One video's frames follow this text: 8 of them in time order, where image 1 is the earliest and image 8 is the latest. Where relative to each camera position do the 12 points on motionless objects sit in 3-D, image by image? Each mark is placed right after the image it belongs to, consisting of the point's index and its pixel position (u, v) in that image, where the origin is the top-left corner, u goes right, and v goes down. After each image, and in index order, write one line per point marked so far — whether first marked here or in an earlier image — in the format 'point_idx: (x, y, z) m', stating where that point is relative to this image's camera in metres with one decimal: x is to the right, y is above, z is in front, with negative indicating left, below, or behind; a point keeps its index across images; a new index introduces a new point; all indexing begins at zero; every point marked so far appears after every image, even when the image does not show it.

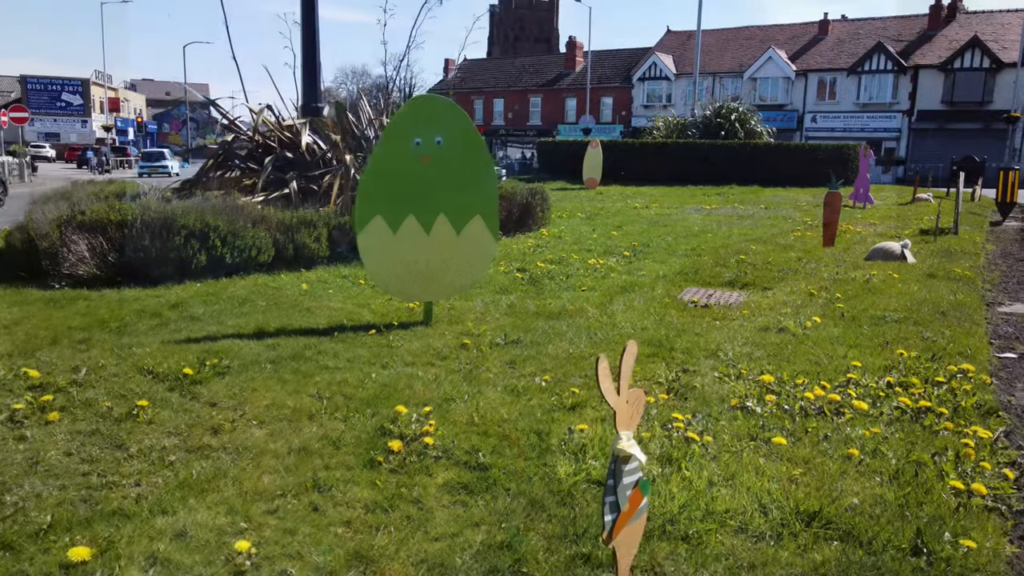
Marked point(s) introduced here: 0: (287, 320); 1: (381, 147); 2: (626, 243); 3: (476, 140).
0: (-1.7, -0.2, +5.9) m
1: (-0.9, +1.0, +5.8) m
2: (+1.5, +0.6, +10.6) m
3: (-0.3, +1.1, +6.0) m
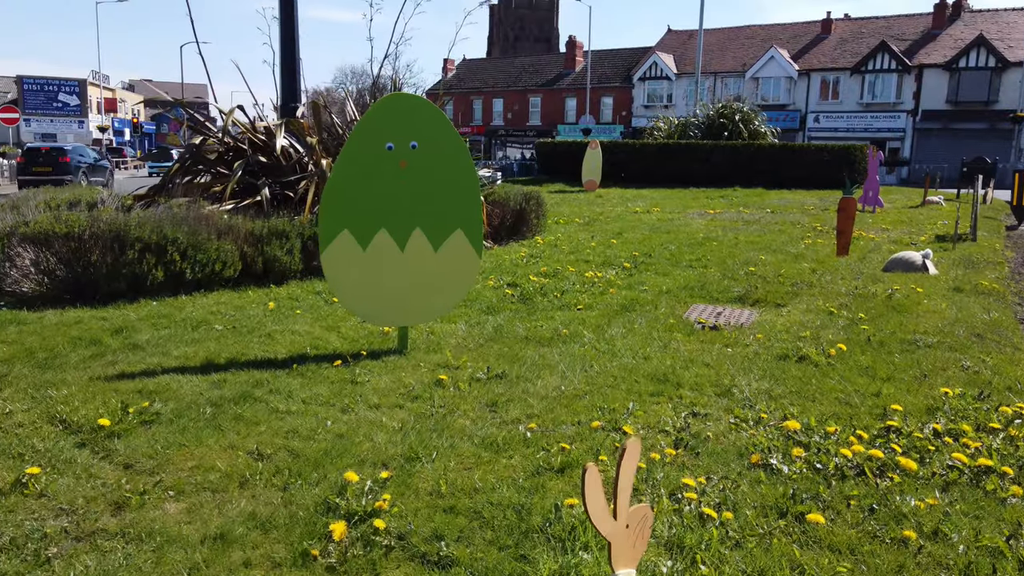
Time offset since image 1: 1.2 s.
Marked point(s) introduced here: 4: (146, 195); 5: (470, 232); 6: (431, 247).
0: (-1.8, -0.4, +5.3) m
1: (-1.0, +0.9, +5.1) m
2: (+1.4, +0.4, +9.9) m
3: (-0.4, +0.9, +5.3) m
4: (-3.9, +1.0, +8.4) m
5: (-0.3, +0.4, +5.4) m
6: (-0.5, +0.3, +5.3) m
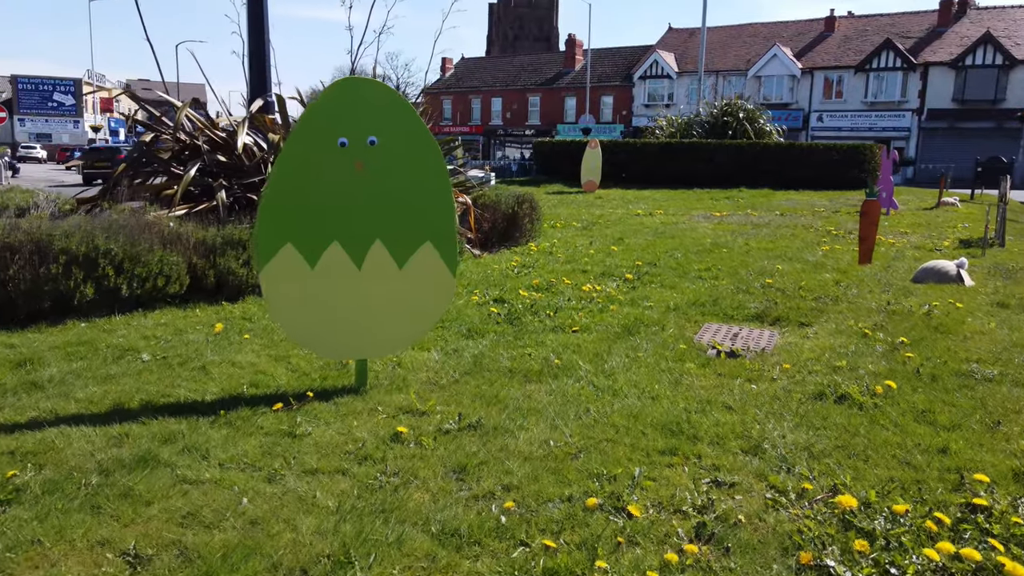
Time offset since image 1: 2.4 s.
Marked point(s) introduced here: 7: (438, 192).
0: (-1.9, -0.5, +4.3) m
1: (-1.2, +0.7, +4.2) m
2: (+1.3, +0.3, +9.0) m
3: (-0.5, +0.8, +4.3) m
4: (-4.0, +0.8, +7.5) m
5: (-0.4, +0.2, +4.5) m
6: (-0.7, +0.1, +4.4) m
7: (-0.4, +0.5, +4.4) m
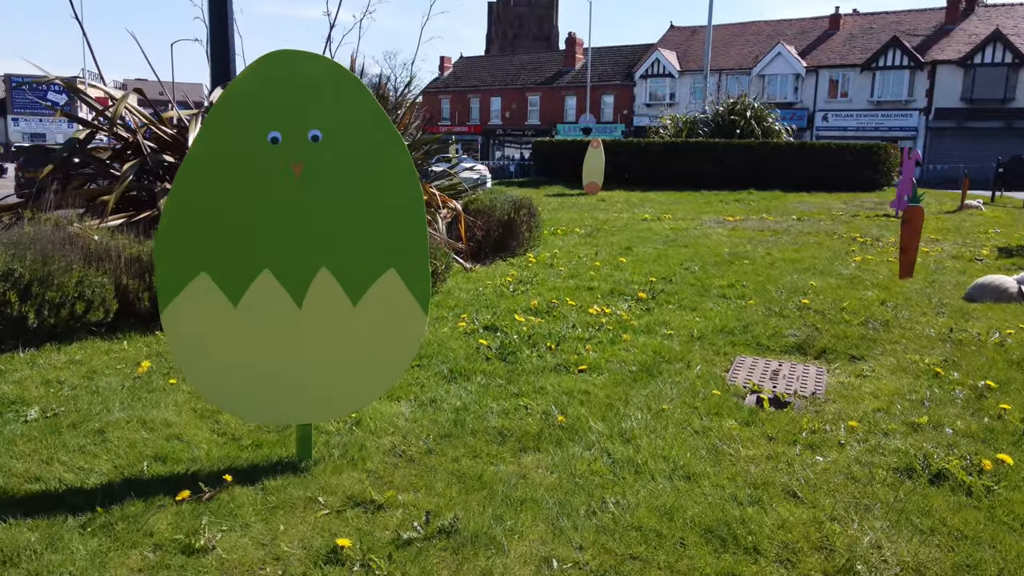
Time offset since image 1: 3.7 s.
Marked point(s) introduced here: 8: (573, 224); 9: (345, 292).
0: (-1.9, -0.7, +3.3) m
1: (-1.2, +0.5, +3.1) m
2: (+1.3, +0.1, +7.9) m
3: (-0.5, +0.6, +3.3) m
4: (-4.0, +0.7, +6.4) m
5: (-0.4, 0.0, +3.4) m
6: (-0.7, 0.0, +3.4) m
7: (-0.4, +0.3, +3.3) m
8: (+1.0, +1.0, +12.7) m
9: (-0.7, 0.0, +3.4) m
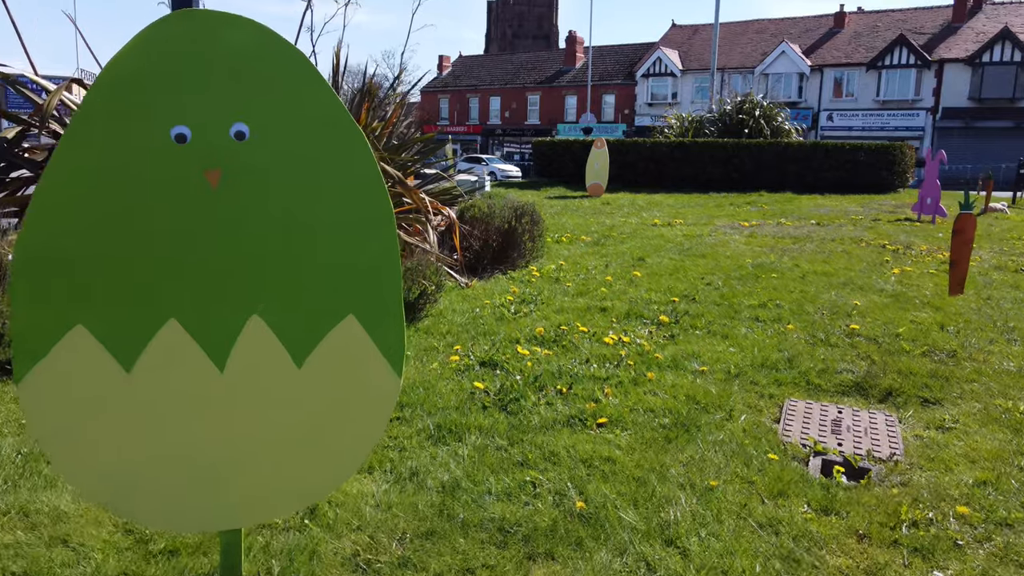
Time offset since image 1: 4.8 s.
0: (-1.9, -0.9, +2.3) m
1: (-1.2, +0.4, +2.2) m
2: (+1.3, 0.0, +7.0) m
3: (-0.5, +0.5, +2.3) m
4: (-4.0, +0.5, +5.5) m
5: (-0.4, -0.1, +2.5) m
6: (-0.7, -0.2, +2.4) m
7: (-0.4, +0.2, +2.4) m
8: (+1.0, +0.9, +11.8) m
9: (-0.7, -0.2, +2.4) m
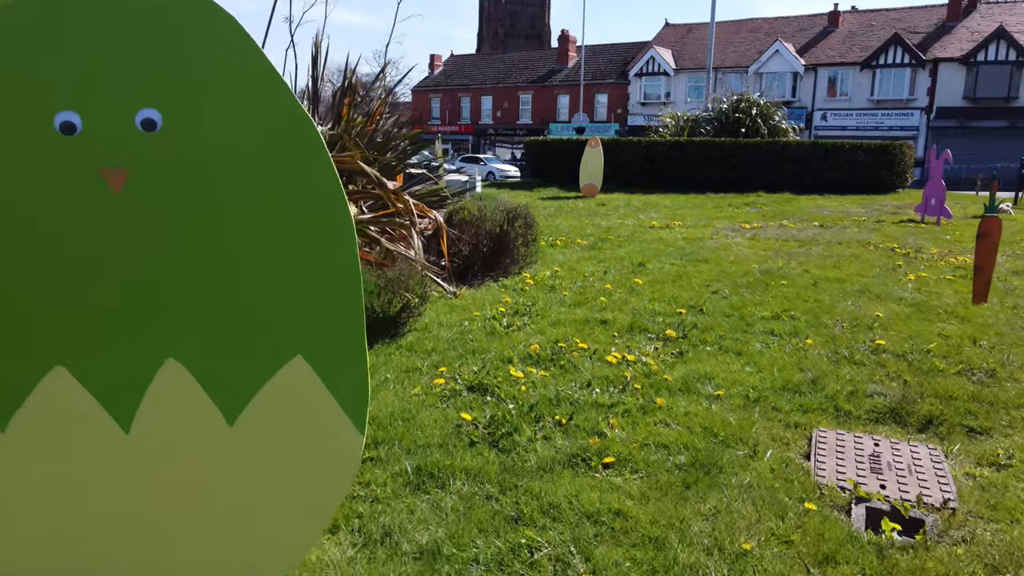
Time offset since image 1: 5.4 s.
0: (-1.9, -1.0, +1.8) m
1: (-1.2, +0.3, +1.6) m
2: (+1.2, -0.1, +6.5) m
3: (-0.5, +0.4, +1.8) m
4: (-4.0, +0.4, +4.9) m
5: (-0.4, -0.2, +1.9) m
6: (-0.7, -0.3, +1.9) m
7: (-0.4, +0.1, +1.9) m
8: (+0.9, +0.8, +11.2) m
9: (-0.7, -0.3, +1.9) m
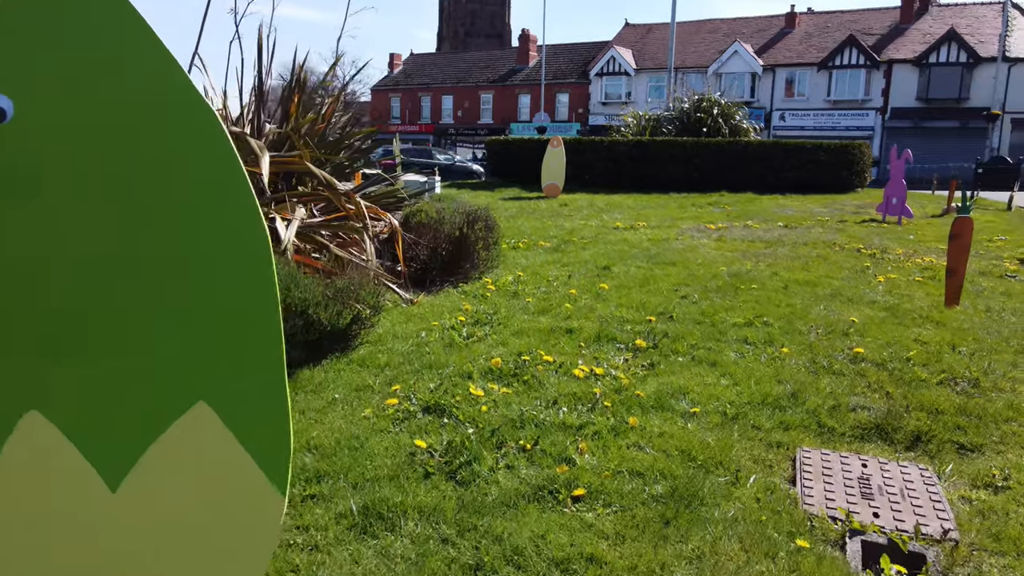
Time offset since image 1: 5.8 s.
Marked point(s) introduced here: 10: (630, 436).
0: (-2.0, -1.0, +1.3) m
1: (-1.3, +0.2, +1.2) m
2: (+0.9, -0.2, +6.2) m
3: (-0.6, +0.3, +1.4) m
4: (-4.3, +0.3, +4.4) m
5: (-0.5, -0.3, +1.6) m
6: (-0.8, -0.4, +1.5) m
7: (-0.5, 0.0, +1.5) m
8: (+0.3, +0.7, +10.9) m
9: (-0.8, -0.3, +1.5) m
10: (+0.5, -0.7, +3.7) m
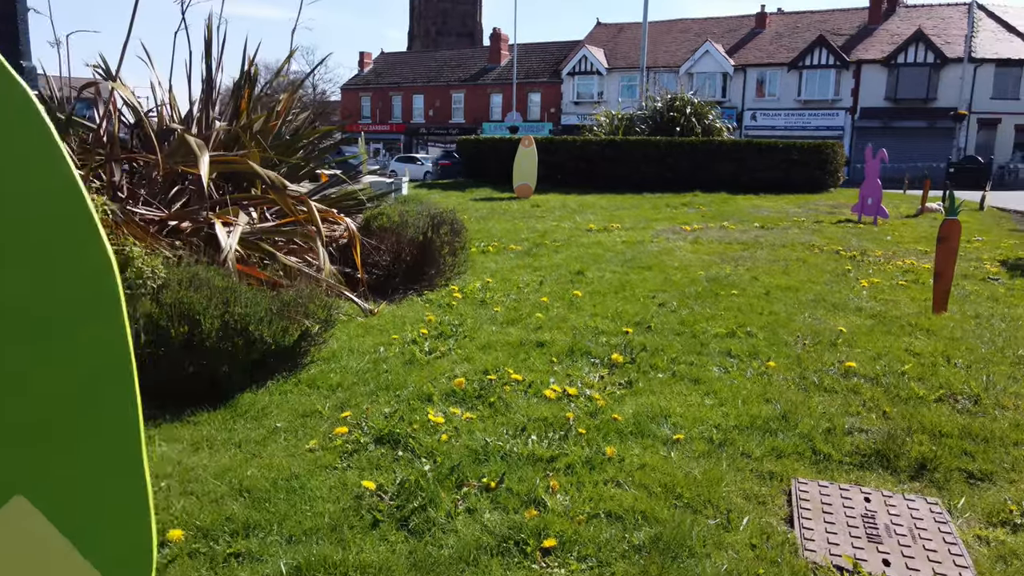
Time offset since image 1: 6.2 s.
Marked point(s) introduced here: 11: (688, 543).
0: (-2.1, -1.1, +0.8) m
1: (-1.3, +0.2, +0.7) m
2: (+0.7, -0.2, +5.8) m
3: (-0.7, +0.3, +1.0) m
4: (-4.5, +0.2, +3.8) m
5: (-0.6, -0.3, +1.1) m
6: (-0.9, -0.4, +1.0) m
7: (-0.6, 0.0, +1.0) m
8: (-0.1, +0.7, +10.5) m
9: (-0.9, -0.4, +1.0) m
10: (+0.4, -0.7, +3.3) m
11: (+0.6, -0.9, +2.7) m
